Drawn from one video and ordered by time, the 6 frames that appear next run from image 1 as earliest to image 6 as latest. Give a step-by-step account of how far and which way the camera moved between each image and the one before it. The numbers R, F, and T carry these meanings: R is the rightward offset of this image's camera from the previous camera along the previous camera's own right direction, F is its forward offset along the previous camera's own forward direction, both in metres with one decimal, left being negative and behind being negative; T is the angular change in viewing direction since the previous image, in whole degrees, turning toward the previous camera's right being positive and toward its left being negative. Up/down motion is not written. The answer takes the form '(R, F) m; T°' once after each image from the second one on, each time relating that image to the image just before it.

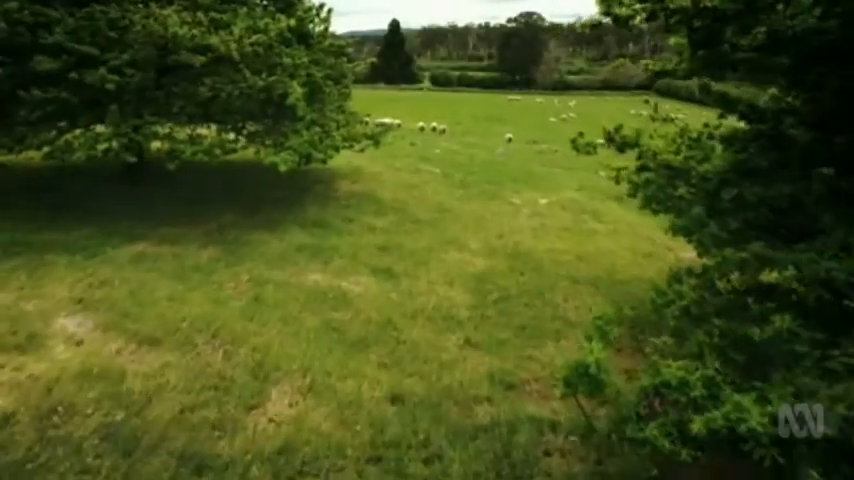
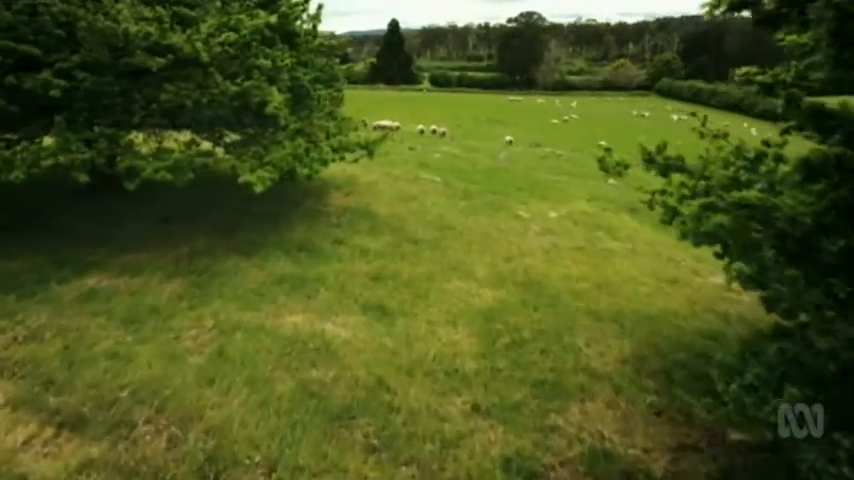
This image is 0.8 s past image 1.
(0.0, +2.0) m; 0°
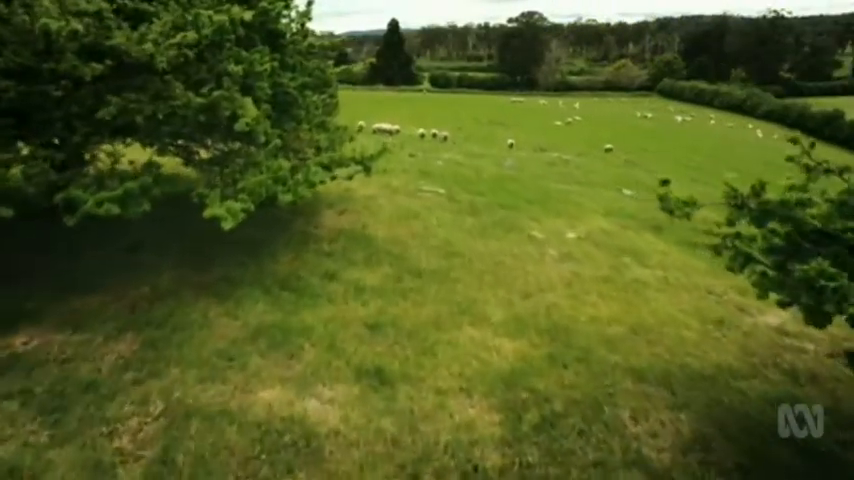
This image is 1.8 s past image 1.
(-0.2, +2.3) m; 0°
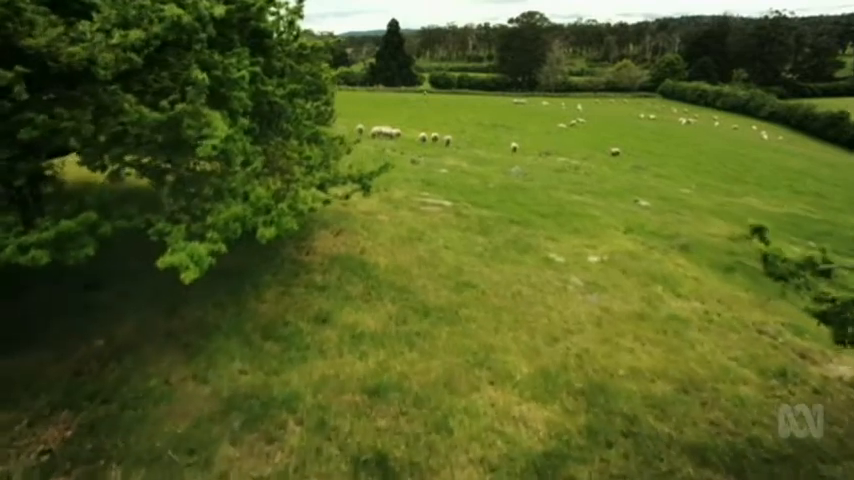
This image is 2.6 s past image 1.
(-0.2, +2.1) m; 0°
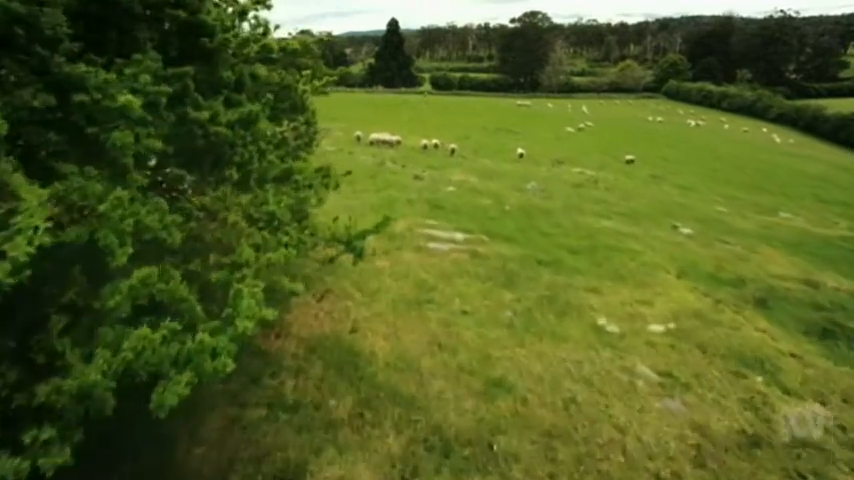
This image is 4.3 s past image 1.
(-0.4, +4.4) m; 0°
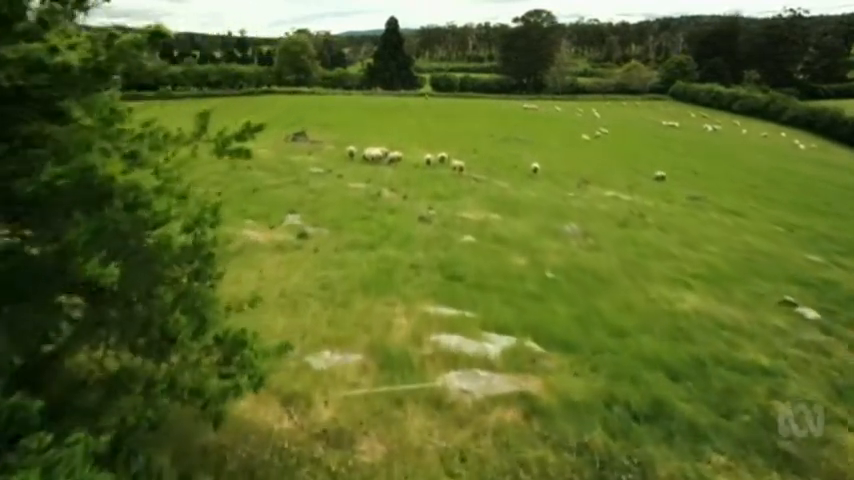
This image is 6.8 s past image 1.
(-0.5, +8.0) m; 0°
